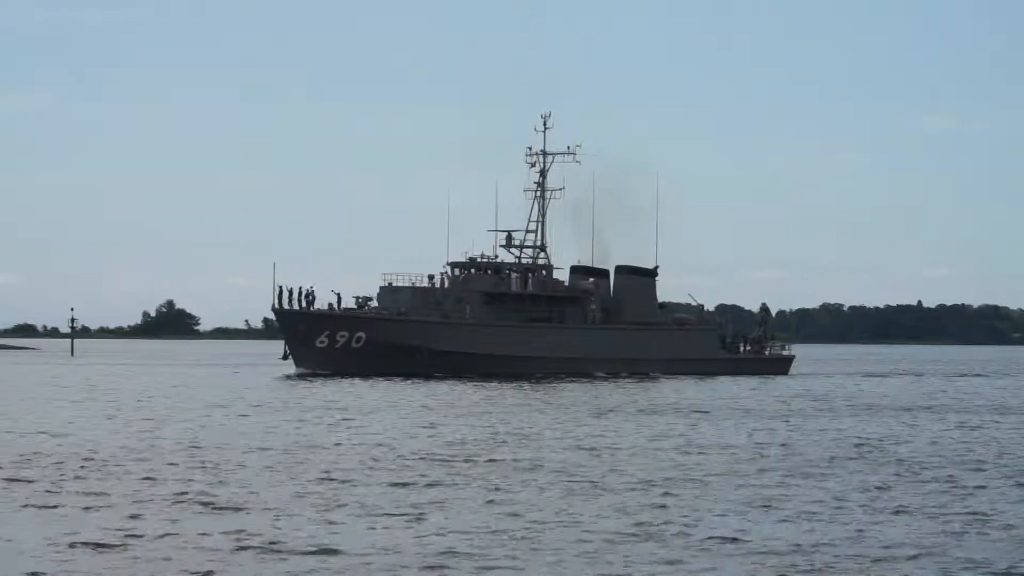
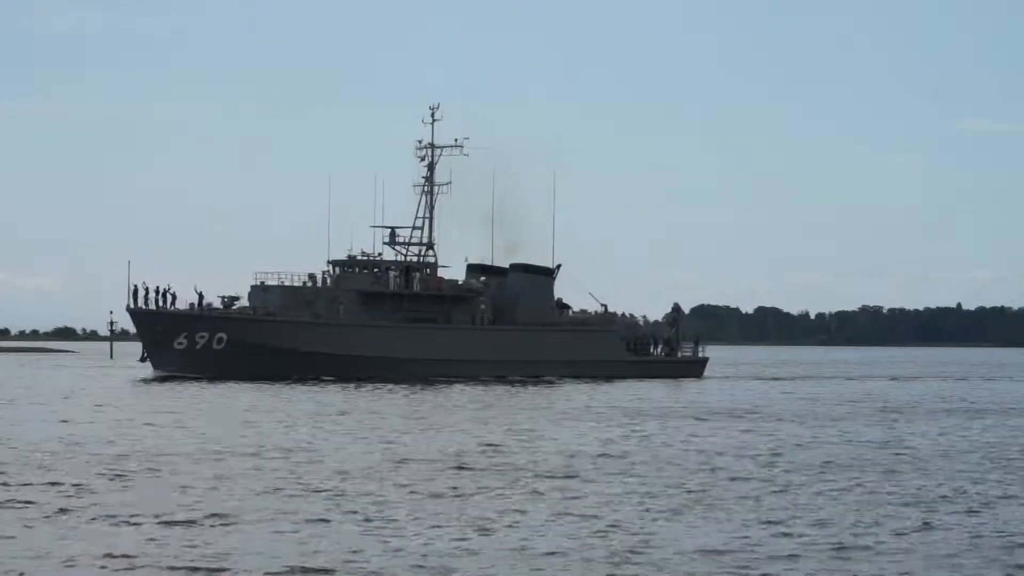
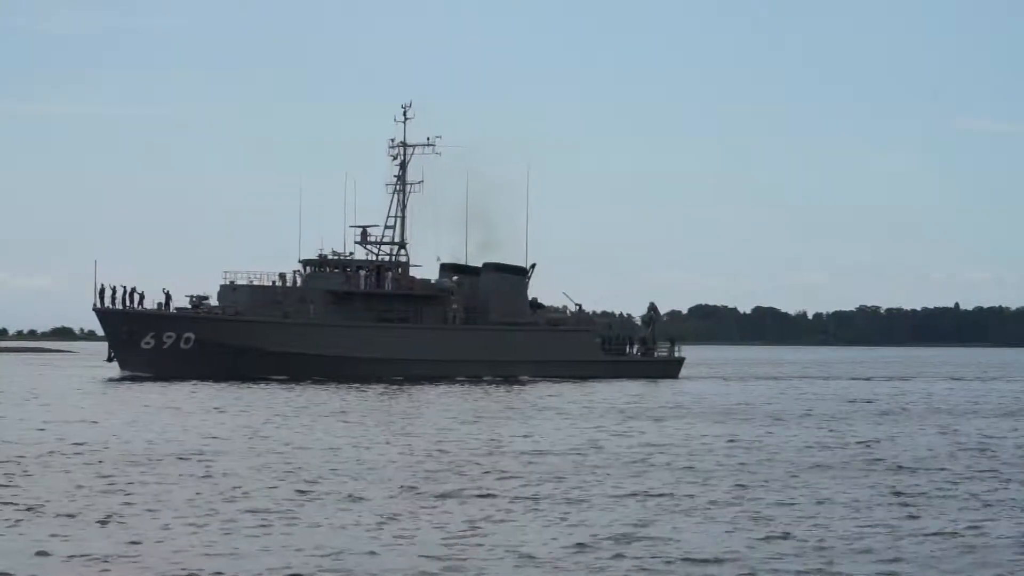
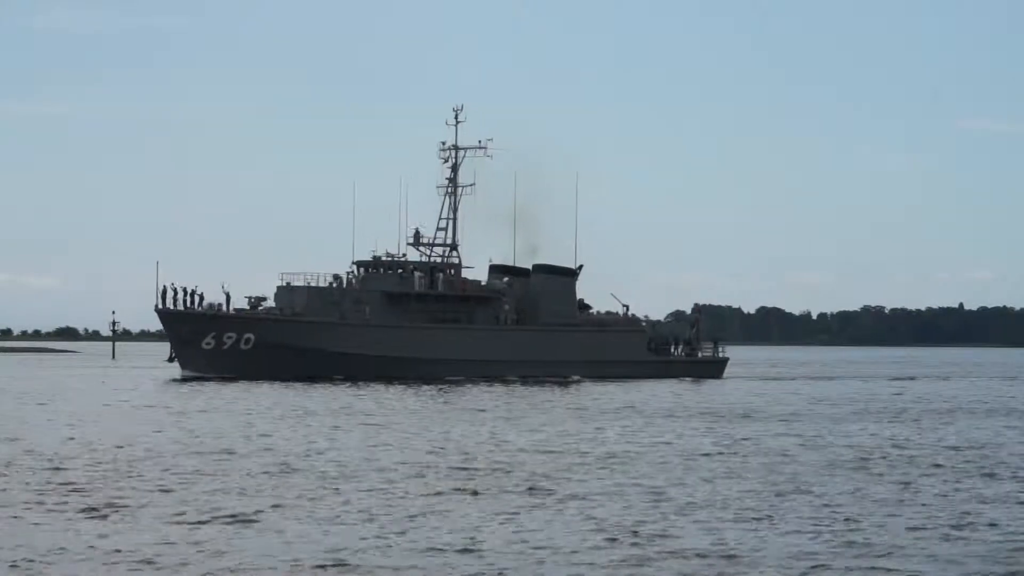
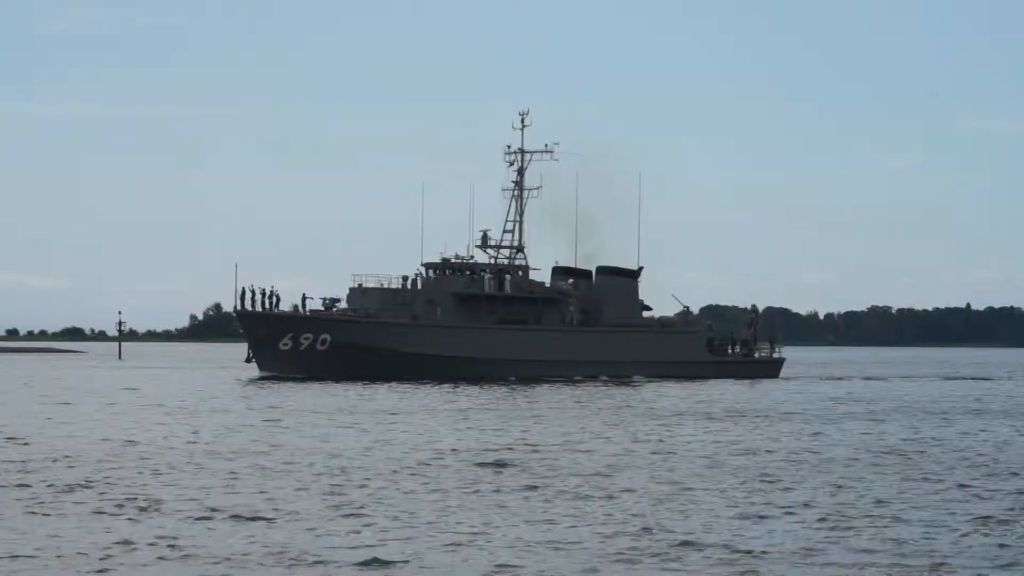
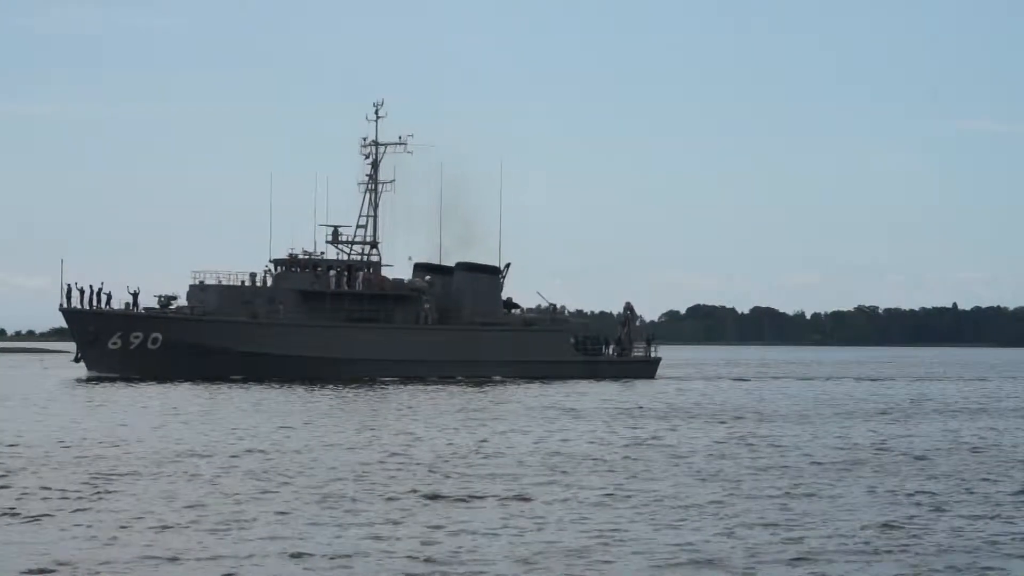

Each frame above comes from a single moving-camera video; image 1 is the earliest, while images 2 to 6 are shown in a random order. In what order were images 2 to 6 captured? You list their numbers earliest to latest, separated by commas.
5, 4, 2, 3, 6
